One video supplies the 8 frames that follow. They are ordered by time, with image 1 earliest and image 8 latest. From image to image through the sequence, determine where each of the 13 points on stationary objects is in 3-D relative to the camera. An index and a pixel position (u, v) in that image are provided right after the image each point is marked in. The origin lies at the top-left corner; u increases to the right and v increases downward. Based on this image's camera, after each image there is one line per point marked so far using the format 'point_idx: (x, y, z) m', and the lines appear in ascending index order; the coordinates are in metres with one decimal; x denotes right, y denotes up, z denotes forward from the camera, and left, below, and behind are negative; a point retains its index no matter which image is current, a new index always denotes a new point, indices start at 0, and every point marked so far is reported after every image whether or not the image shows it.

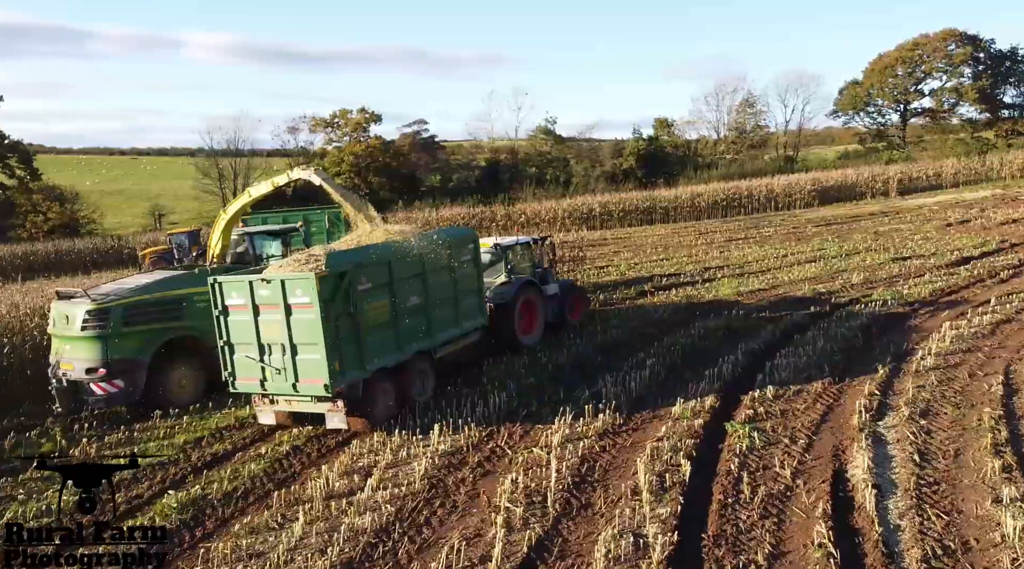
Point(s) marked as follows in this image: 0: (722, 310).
0: (+3.6, -0.4, +15.5) m
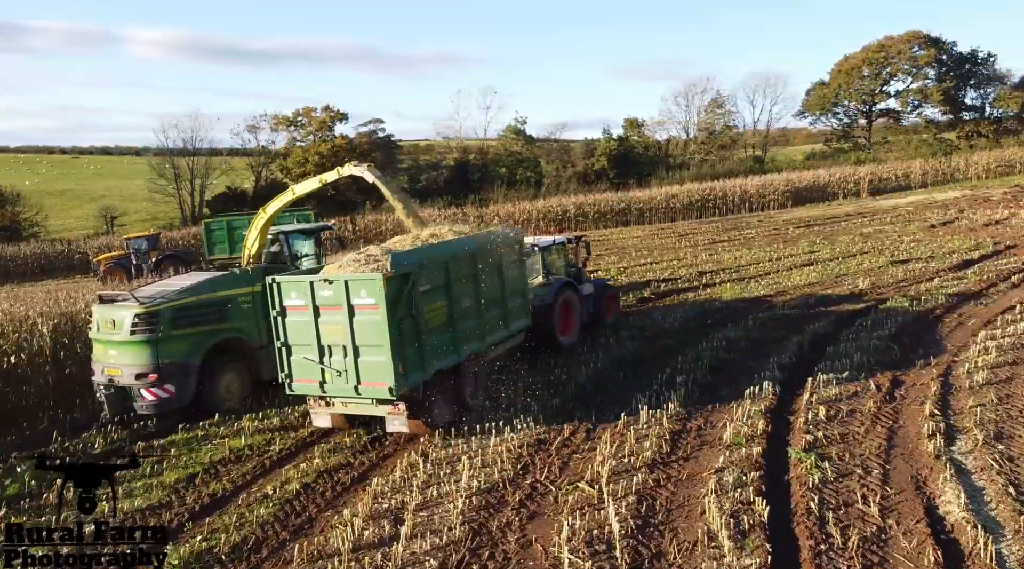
0: (+3.7, -0.6, +14.7) m
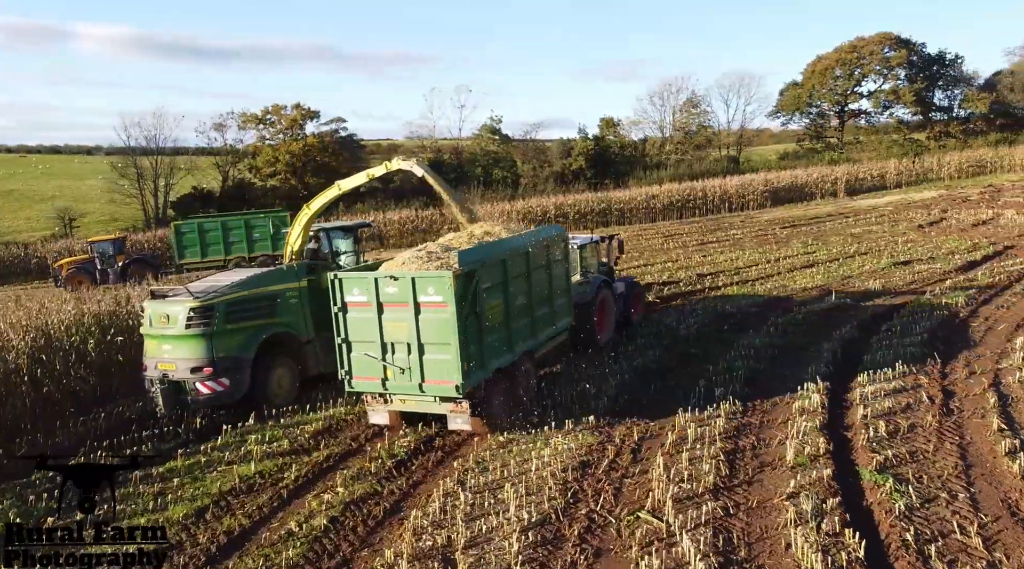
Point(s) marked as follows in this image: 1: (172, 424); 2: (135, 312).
0: (+3.8, -0.6, +14.1) m
1: (-3.8, -1.6, +10.4) m
2: (-5.1, -0.4, +12.5) m
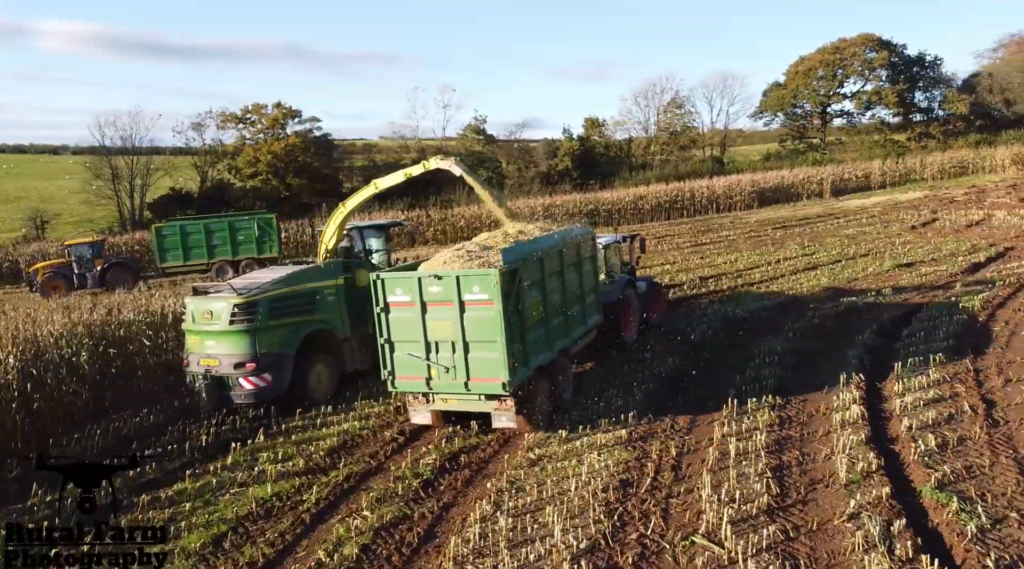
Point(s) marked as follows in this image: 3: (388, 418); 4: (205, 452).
0: (+3.9, -0.7, +13.7) m
1: (-3.6, -1.7, +9.8) m
2: (-4.9, -0.5, +11.8) m
3: (-1.4, -1.5, +10.5) m
4: (-3.2, -1.7, +9.6) m
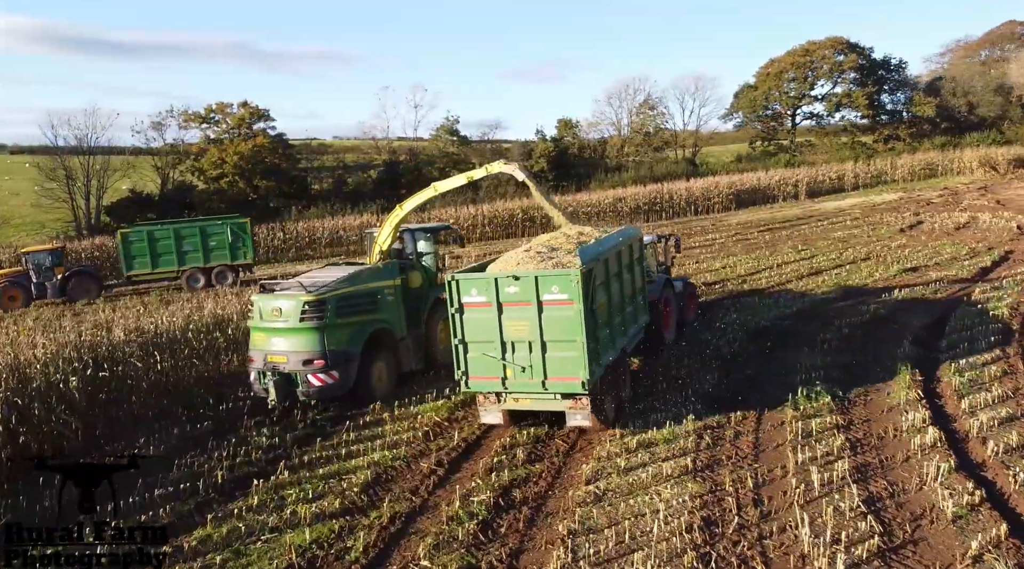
0: (+4.2, -0.8, +13.1) m
1: (-3.1, -1.9, +8.8) m
2: (-4.5, -0.6, +10.7) m
3: (-0.9, -1.7, +9.5) m
4: (-2.7, -1.9, +8.5) m
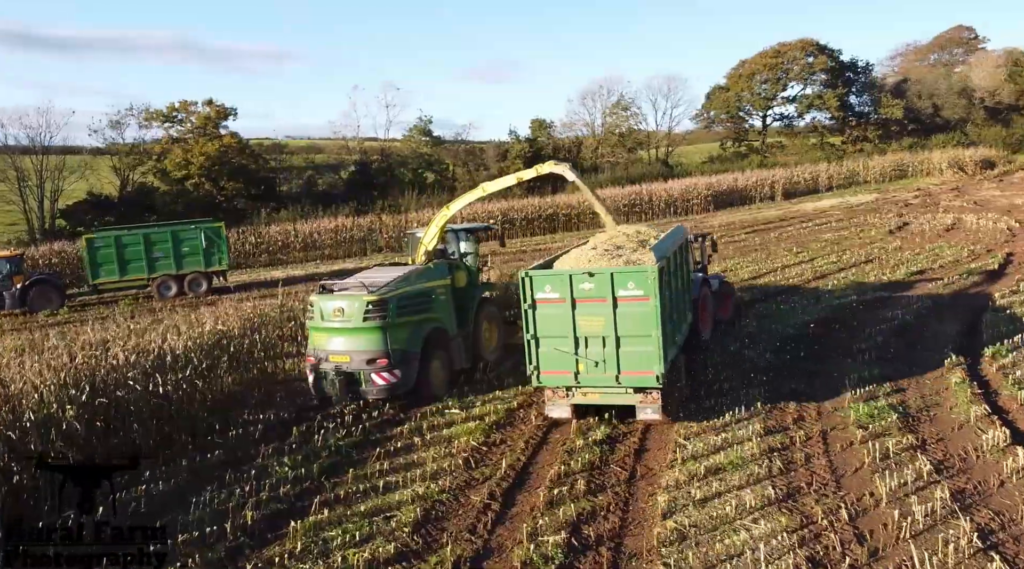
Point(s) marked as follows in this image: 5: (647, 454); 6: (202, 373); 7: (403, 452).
0: (+4.5, -0.9, +12.4) m
1: (-2.5, -2.0, +7.8) m
2: (-4.1, -0.8, +9.6) m
3: (-0.4, -1.8, +8.6) m
4: (-2.1, -2.0, +7.6) m
5: (+1.3, -1.7, +9.1) m
6: (-3.5, -1.0, +10.5) m
7: (-1.1, -1.7, +9.3) m
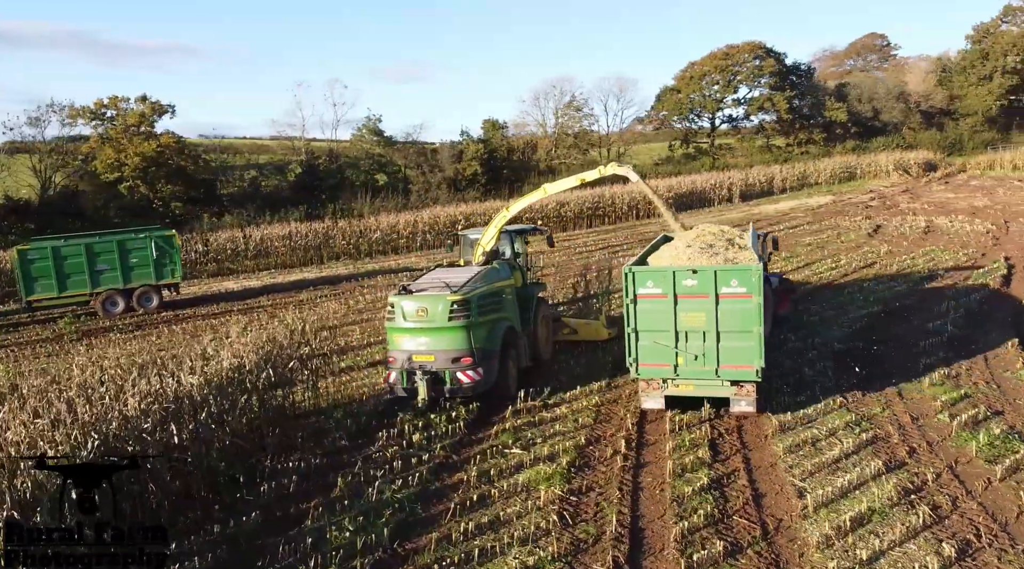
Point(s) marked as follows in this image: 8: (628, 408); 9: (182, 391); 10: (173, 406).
0: (+5.0, -1.1, +11.5) m
1: (-1.6, -2.2, +6.1) m
2: (-3.3, -1.0, +7.9) m
3: (+0.4, -2.0, +7.2) m
4: (-1.1, -2.2, +6.0) m
5: (+2.2, -1.9, +7.9) m
6: (-2.8, -1.2, +8.8) m
7: (-0.3, -1.9, +7.9) m
8: (+1.3, -1.4, +10.6) m
9: (-3.1, -1.0, +8.5) m
10: (-3.1, -1.1, +8.3) m
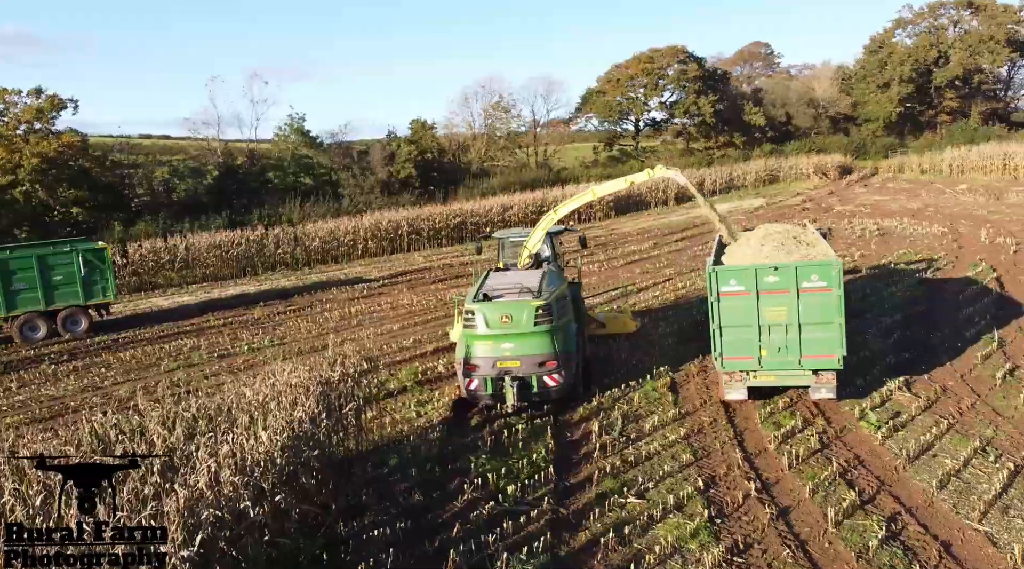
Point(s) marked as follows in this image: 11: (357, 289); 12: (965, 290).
0: (+5.6, -1.1, +10.7) m
1: (-0.2, -2.4, +4.6) m
2: (-2.1, -1.2, +6.1) m
3: (+1.7, -2.1, +5.9) m
4: (+0.3, -2.4, +4.5) m
5: (+3.3, -2.0, +6.8) m
6: (-1.8, -1.4, +7.1) m
7: (+0.9, -2.0, +6.5) m
8: (+2.1, -1.5, +9.3) m
9: (-2.0, -1.2, +6.7) m
10: (-2.0, -1.3, +6.6) m
11: (-3.3, -0.1, +19.8) m
12: (+8.1, -0.1, +16.2) m
